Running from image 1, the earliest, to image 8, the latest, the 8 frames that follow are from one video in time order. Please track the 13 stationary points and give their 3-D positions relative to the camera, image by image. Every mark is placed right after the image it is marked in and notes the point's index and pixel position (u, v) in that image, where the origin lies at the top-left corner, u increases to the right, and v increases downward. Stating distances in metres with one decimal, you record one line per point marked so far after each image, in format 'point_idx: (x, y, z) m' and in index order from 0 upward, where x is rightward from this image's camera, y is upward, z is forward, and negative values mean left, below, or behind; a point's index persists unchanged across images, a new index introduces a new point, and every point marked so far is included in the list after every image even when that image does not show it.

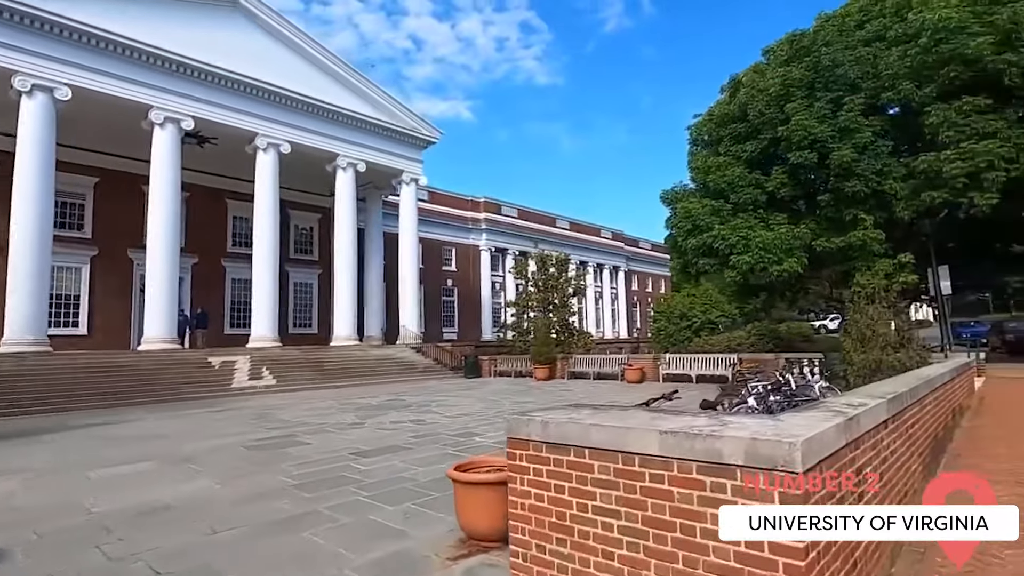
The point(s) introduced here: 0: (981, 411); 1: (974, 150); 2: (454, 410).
0: (+10.3, -2.7, +12.3) m
1: (+14.7, +4.4, +17.7) m
2: (-1.9, -4.0, +18.3) m
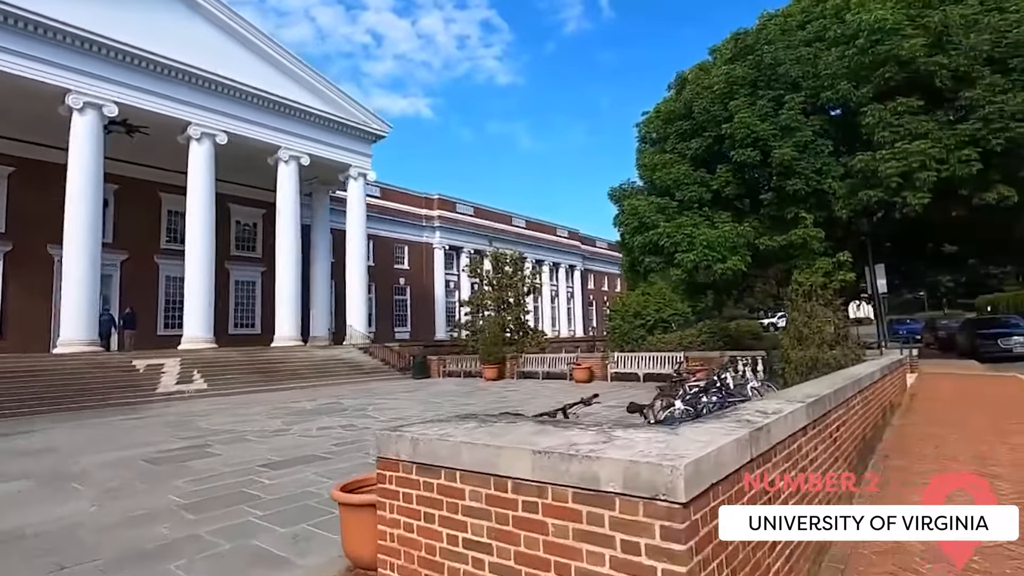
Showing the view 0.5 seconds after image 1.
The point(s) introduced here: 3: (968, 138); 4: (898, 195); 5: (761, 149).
0: (+8.8, -2.6, +12.3) m
1: (+12.8, +4.5, +18.0) m
2: (-3.8, -4.0, +17.5) m
3: (+14.8, +4.9, +18.0) m
4: (+12.8, +3.1, +18.5) m
5: (+9.0, +5.0, +20.2) m
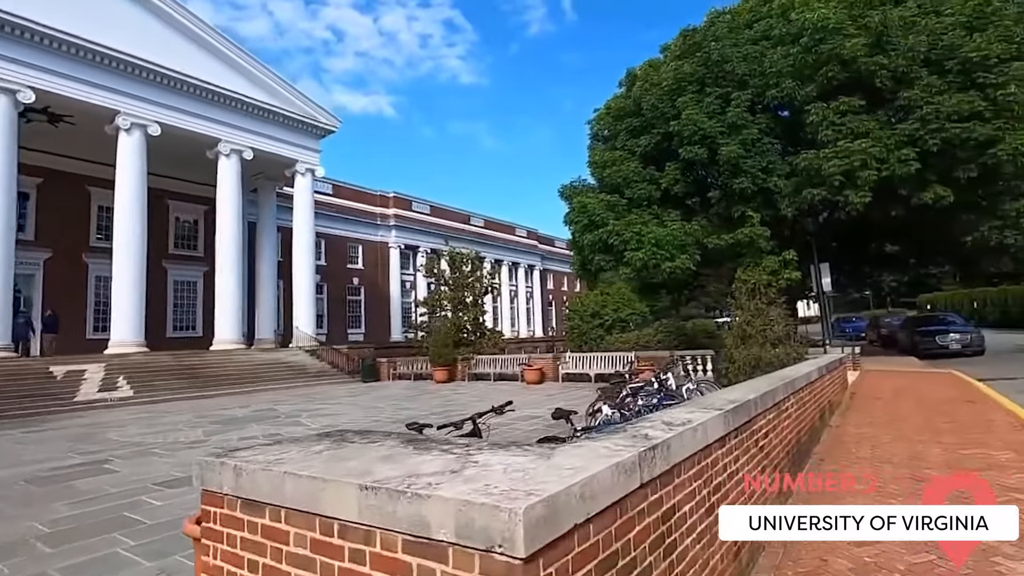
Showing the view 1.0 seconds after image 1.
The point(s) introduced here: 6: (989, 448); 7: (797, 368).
0: (+7.3, -2.6, +12.1) m
1: (+11.0, +4.5, +18.1) m
2: (-5.5, -3.9, +16.5) m
3: (+12.9, +4.9, +18.2) m
4: (+11.0, +3.2, +18.6) m
5: (+7.1, +5.1, +20.1) m
6: (+7.2, -2.4, +8.4) m
7: (+4.7, -1.4, +9.4) m
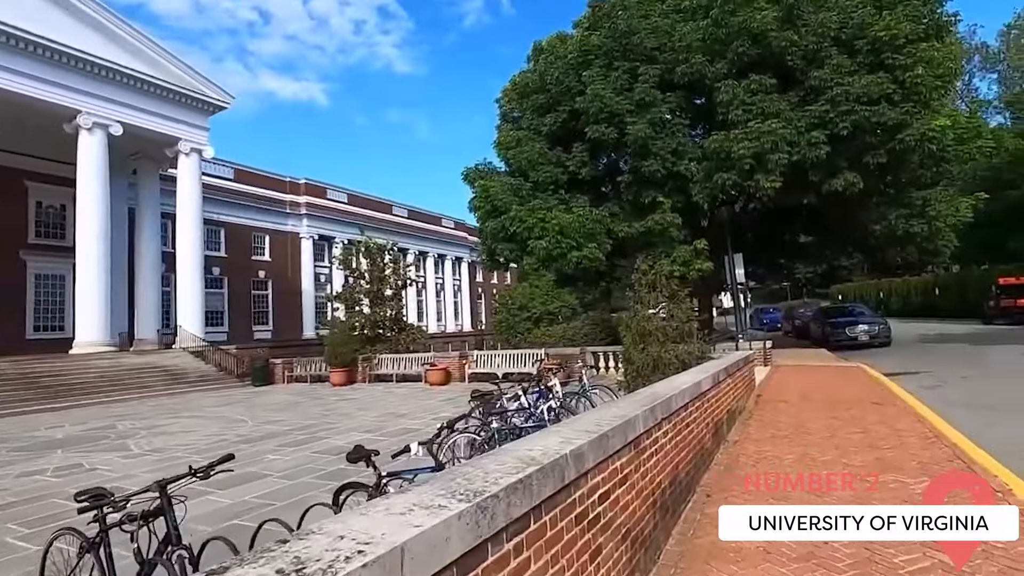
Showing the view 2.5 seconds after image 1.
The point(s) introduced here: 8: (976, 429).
0: (+4.6, -2.4, +10.7) m
1: (+7.6, +4.8, +17.0) m
2: (-8.6, -3.8, +13.7) m
3: (+9.5, +5.2, +17.3) m
4: (+7.5, +3.5, +17.5) m
5: (+3.5, +5.4, +18.5) m
6: (+4.9, -2.3, +7.0) m
7: (+2.3, -1.2, +7.7) m
8: (+7.7, -2.3, +9.2) m
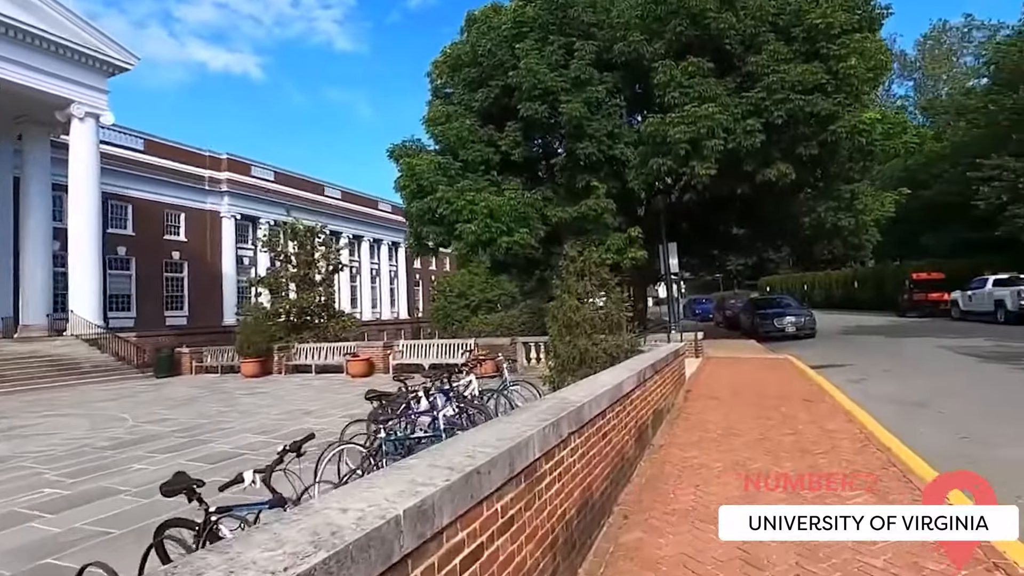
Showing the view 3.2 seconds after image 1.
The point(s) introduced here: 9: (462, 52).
0: (+3.0, -2.2, +10.0) m
1: (+5.4, +5.1, +16.4) m
2: (-10.5, -3.3, +11.6) m
3: (+7.3, +5.5, +16.9) m
4: (+5.3, +3.8, +17.0) m
5: (+1.2, +5.7, +17.5) m
6: (+3.7, -2.2, +6.3) m
7: (+1.1, -1.1, +6.8) m
8: (+6.3, -2.2, +8.9) m
9: (-1.7, +8.2, +19.4) m
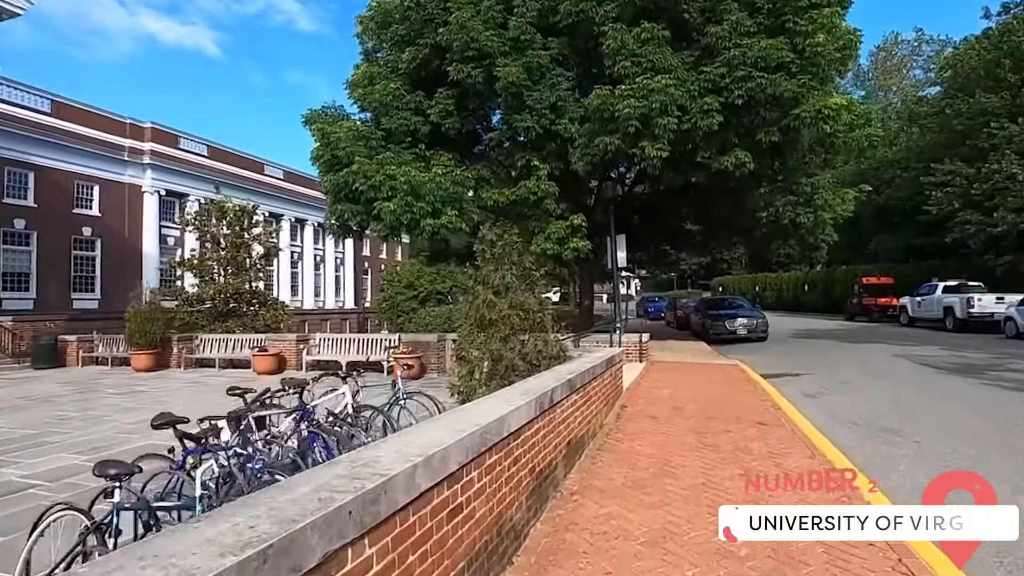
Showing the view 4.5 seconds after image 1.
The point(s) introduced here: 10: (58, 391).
0: (+1.4, -2.1, +8.1) m
1: (+3.6, +5.2, +14.5) m
2: (-12.2, -2.8, +8.7) m
3: (+5.4, +5.5, +15.2) m
4: (+3.4, +3.9, +15.1) m
5: (-0.7, +6.0, +15.3) m
6: (+2.3, -2.2, +4.4) m
7: (-0.3, -1.0, +4.7) m
8: (+4.7, -2.3, +7.1) m
9: (-3.7, +8.6, +16.9) m
10: (-13.7, -3.1, +16.5) m
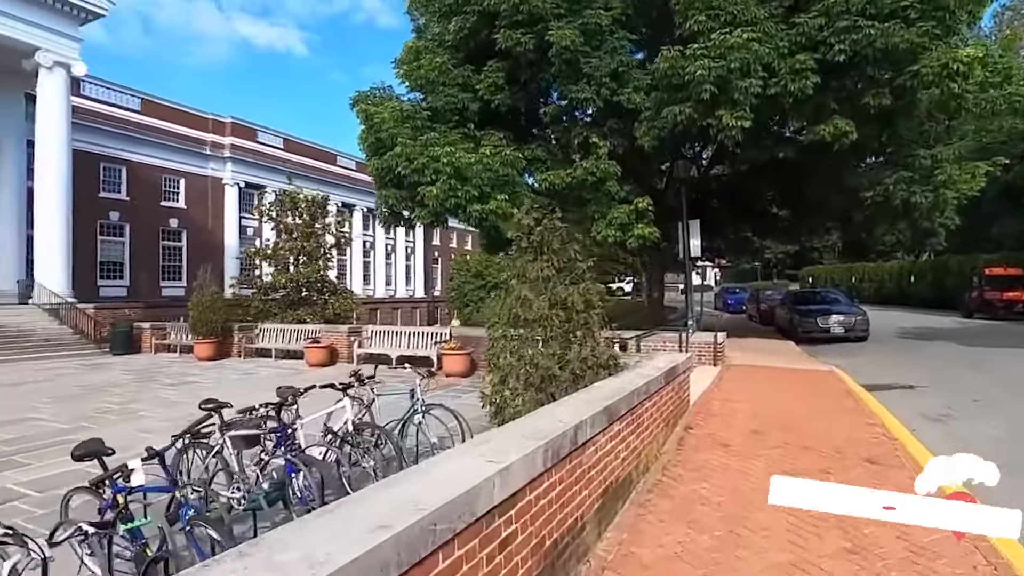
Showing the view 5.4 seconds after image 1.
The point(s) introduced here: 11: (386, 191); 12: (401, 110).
0: (+1.8, -2.1, +6.4) m
1: (+4.8, +5.3, +12.4) m
2: (-11.6, -2.7, +8.8) m
3: (+6.7, +5.7, +12.8) m
4: (+4.7, +4.0, +13.0) m
5: (+0.7, +6.2, +13.7) m
6: (+2.2, -2.2, +2.7) m
7: (-0.3, -1.0, +3.2) m
8: (+4.9, -2.3, +5.1) m
9: (-2.0, +8.8, +15.6) m
10: (-12.1, -2.8, +16.8) m
11: (-3.5, +2.7, +15.7) m
12: (-3.0, +4.8, +15.1) m
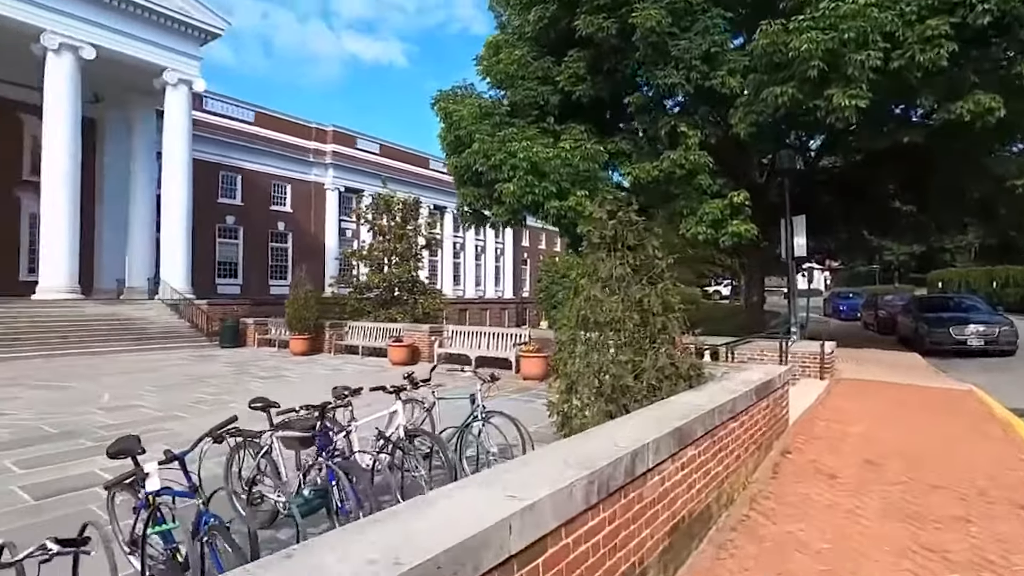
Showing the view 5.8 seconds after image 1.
0: (+2.4, -2.1, +5.5) m
1: (+6.4, +5.3, +10.8) m
2: (-10.4, -2.5, +10.0) m
3: (+8.4, +5.6, +10.9) m
4: (+6.4, +4.0, +11.5) m
5: (+2.6, +6.1, +12.8) m
6: (+2.2, -2.2, +1.7) m
7: (-0.2, -1.0, +2.7) m
8: (+5.3, -2.3, +3.6) m
9: (+0.2, +8.8, +15.2) m
10: (-9.6, -2.7, +17.9) m
11: (-1.3, +2.7, +15.5) m
12: (-0.8, +4.8, +14.8) m
